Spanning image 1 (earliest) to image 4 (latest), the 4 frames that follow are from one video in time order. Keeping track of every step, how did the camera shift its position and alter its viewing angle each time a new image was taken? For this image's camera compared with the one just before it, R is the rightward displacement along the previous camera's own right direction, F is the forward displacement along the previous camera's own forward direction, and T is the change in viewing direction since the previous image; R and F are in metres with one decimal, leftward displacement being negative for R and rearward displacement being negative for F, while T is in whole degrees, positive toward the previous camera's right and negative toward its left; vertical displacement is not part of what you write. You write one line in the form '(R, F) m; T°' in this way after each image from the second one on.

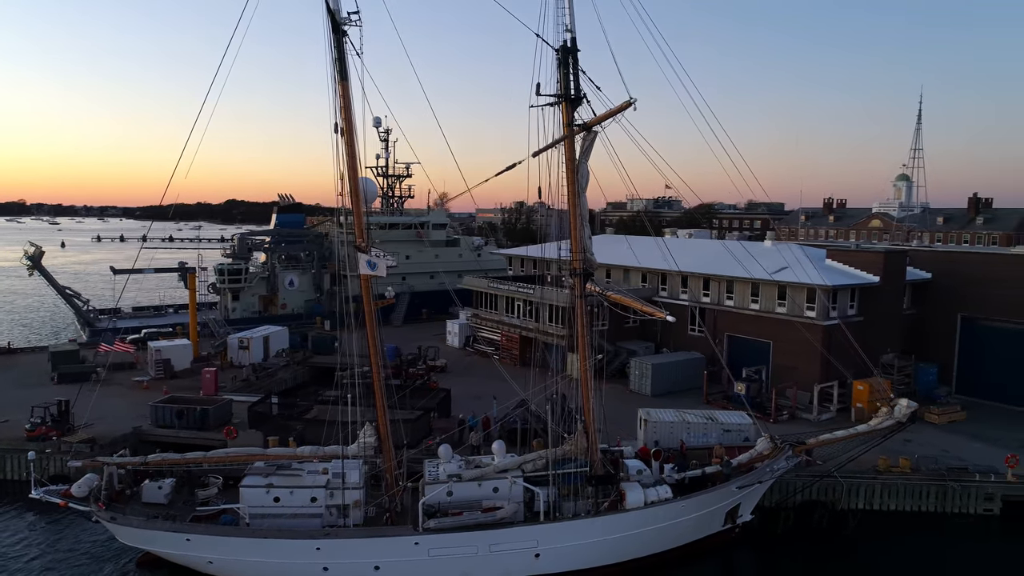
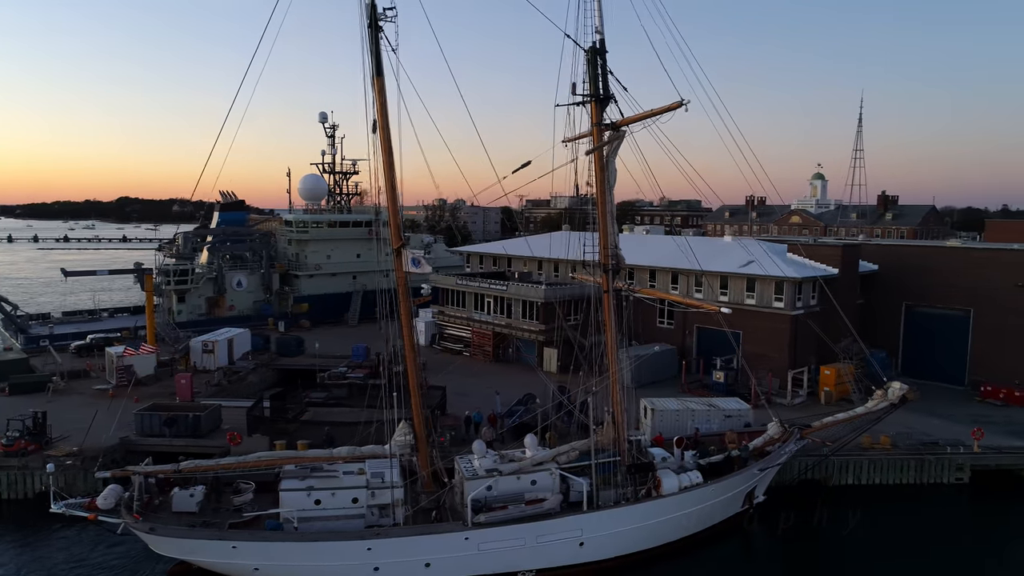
(-2.6, 0.0) m; +7°
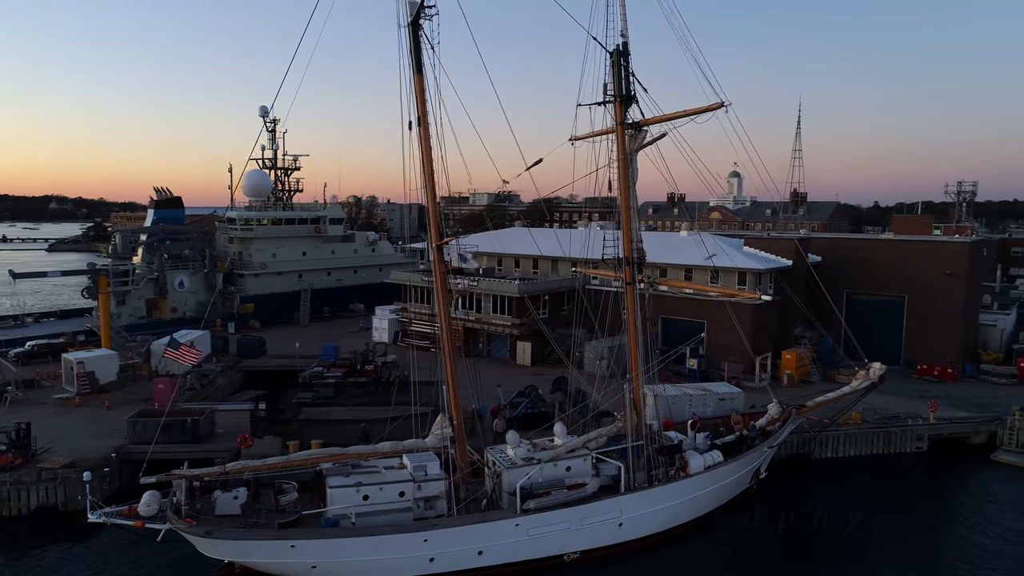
(-2.8, -0.3) m; +7°
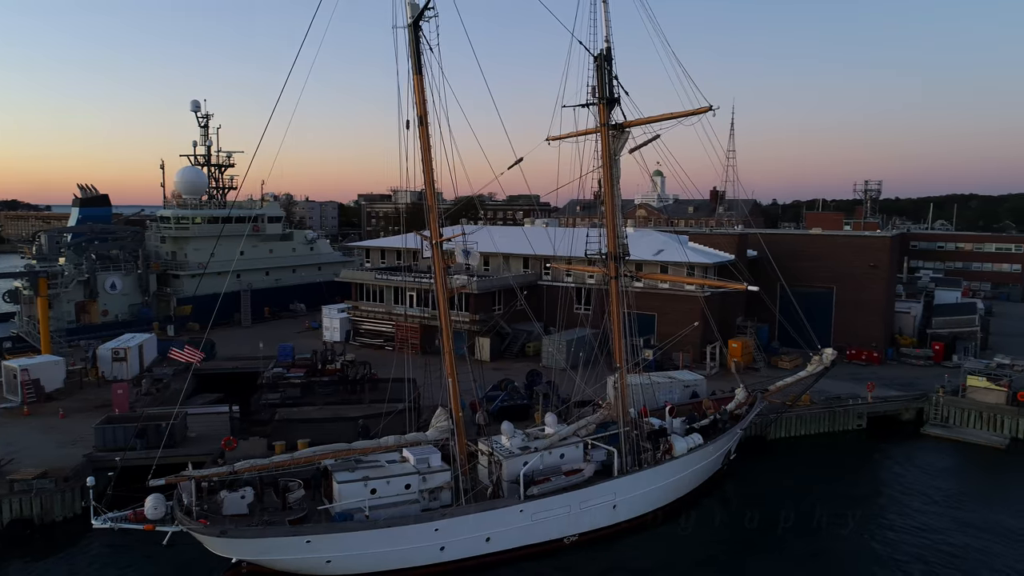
(-1.7, -0.5) m; +7°
